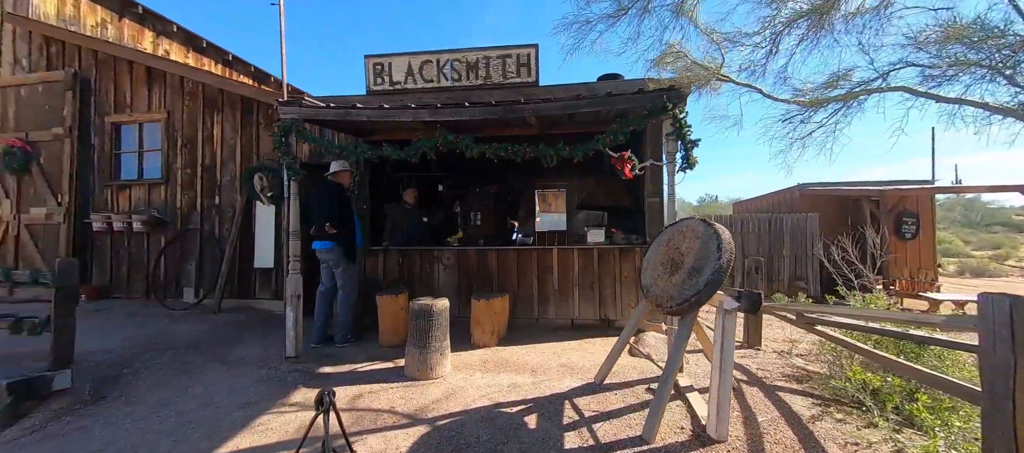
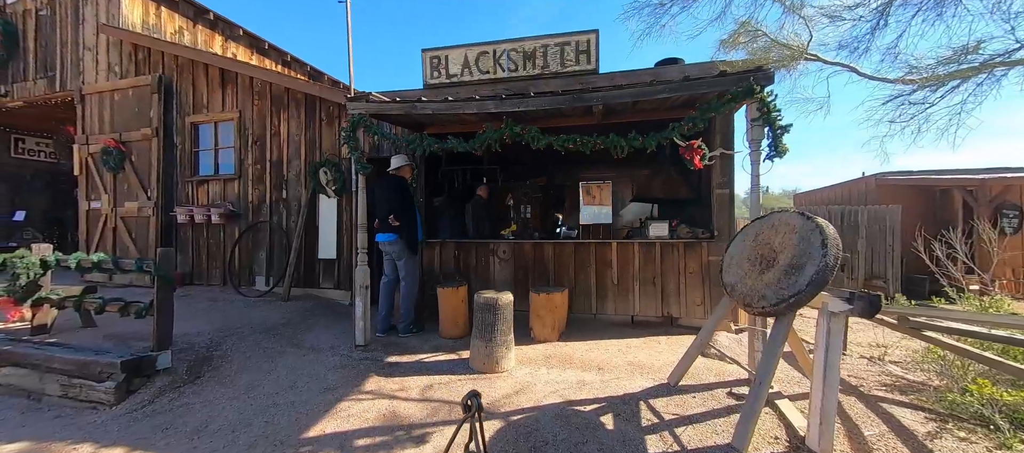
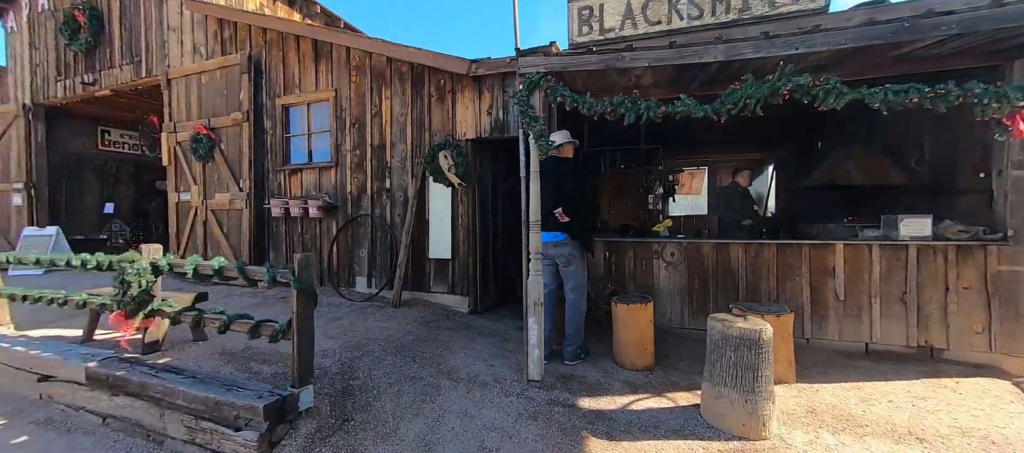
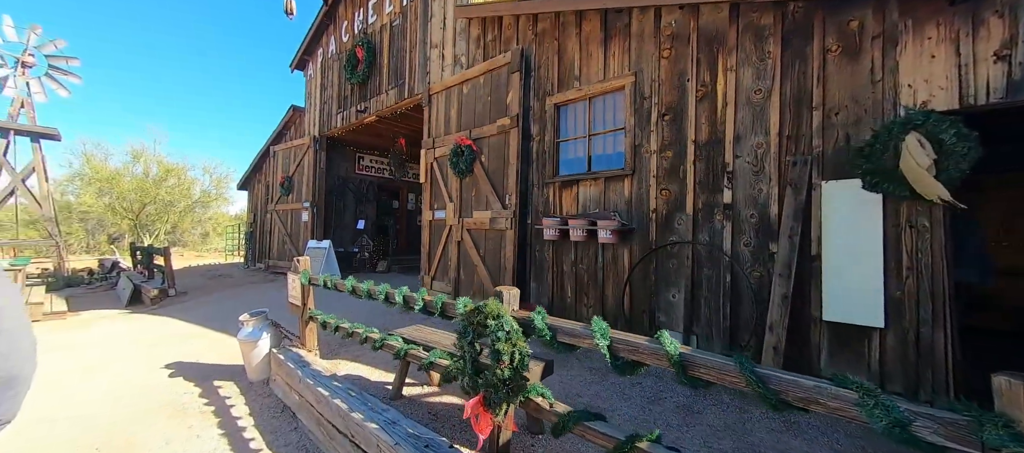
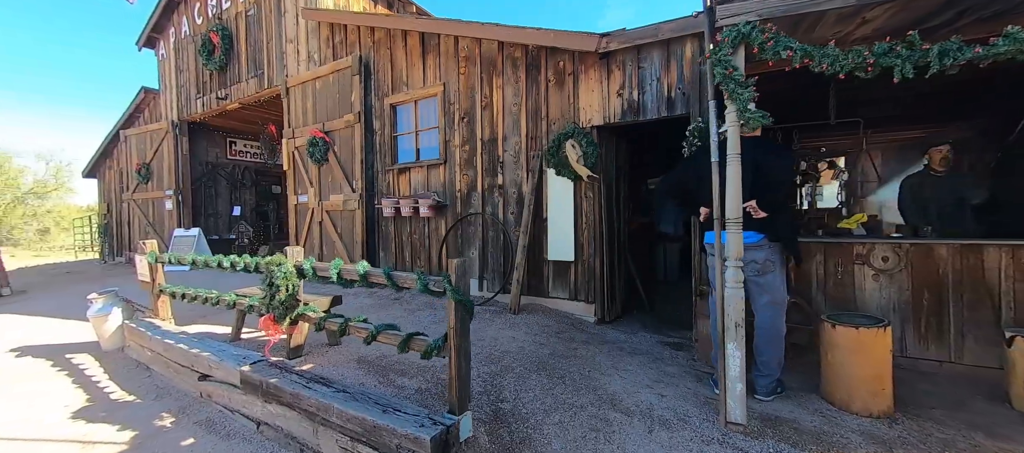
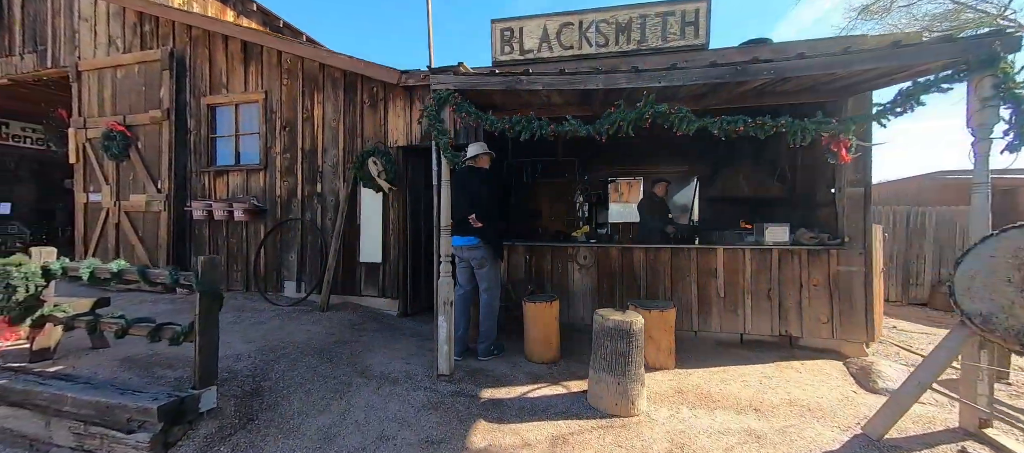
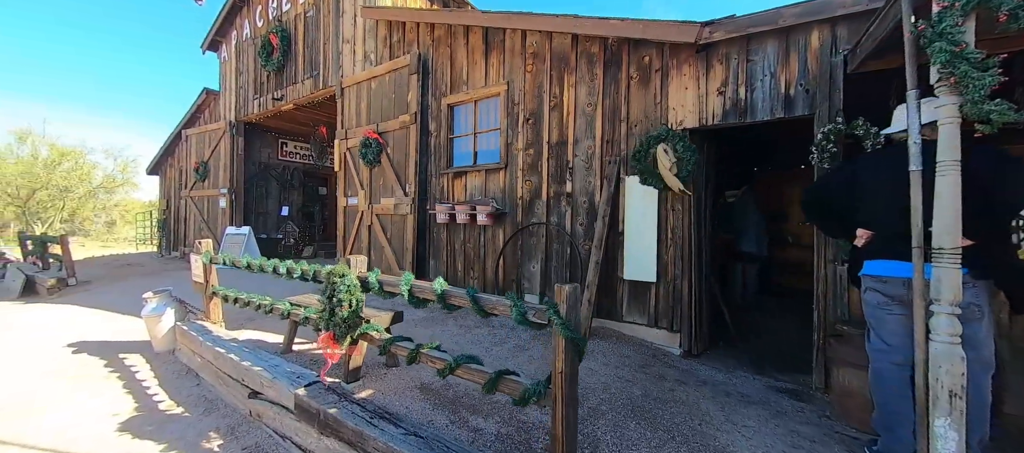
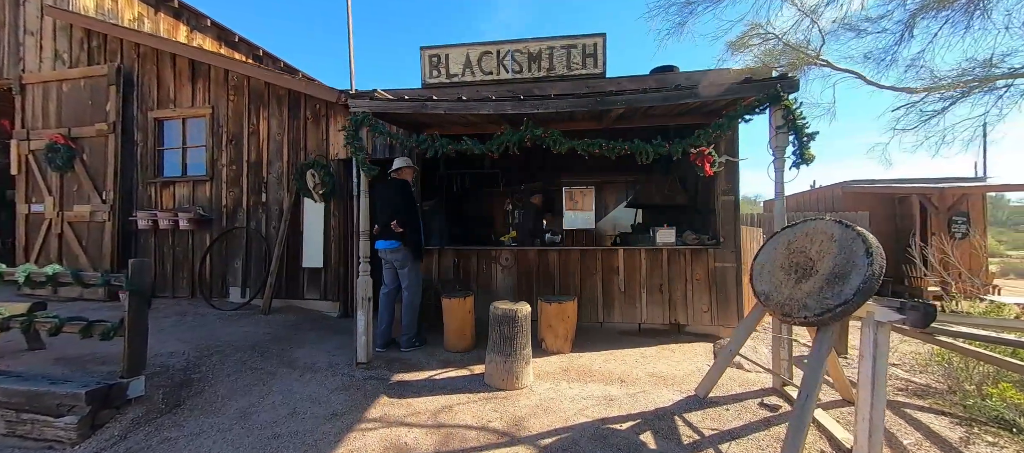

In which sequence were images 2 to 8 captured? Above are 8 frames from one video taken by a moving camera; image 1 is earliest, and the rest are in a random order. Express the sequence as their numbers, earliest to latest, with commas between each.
2, 8, 6, 3, 5, 7, 4
